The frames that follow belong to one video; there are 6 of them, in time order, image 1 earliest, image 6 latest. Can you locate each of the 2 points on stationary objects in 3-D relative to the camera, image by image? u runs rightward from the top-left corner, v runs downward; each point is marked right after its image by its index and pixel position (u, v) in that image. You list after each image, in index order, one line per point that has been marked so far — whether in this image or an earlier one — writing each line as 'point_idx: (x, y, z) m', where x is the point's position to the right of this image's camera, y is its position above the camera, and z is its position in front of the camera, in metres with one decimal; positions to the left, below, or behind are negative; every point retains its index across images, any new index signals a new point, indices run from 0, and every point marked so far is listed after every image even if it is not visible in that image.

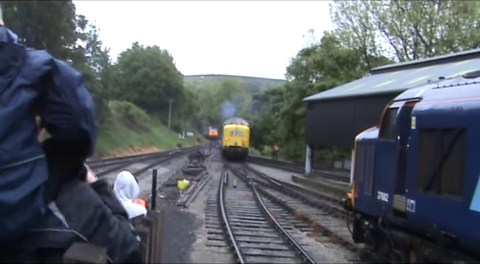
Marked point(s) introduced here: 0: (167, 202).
0: (-1.1, -1.1, +17.9) m
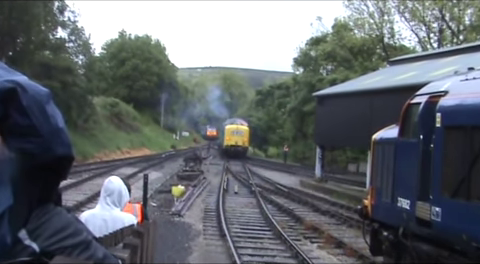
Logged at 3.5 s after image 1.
0: (-1.1, -1.1, +16.2) m
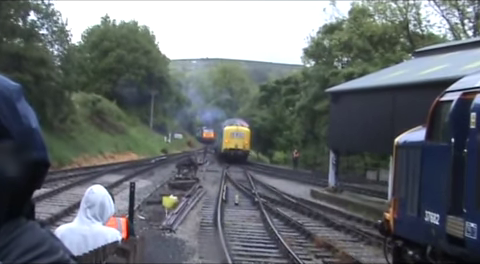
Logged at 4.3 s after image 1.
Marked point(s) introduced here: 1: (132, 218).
0: (-1.1, -1.1, +14.3) m
1: (-1.1, -0.9, +11.7) m
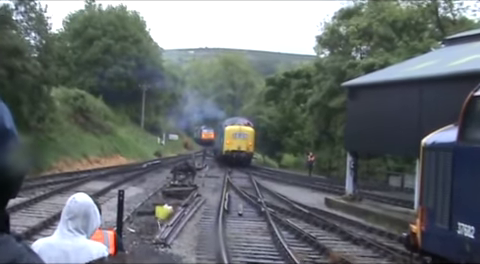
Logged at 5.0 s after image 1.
0: (-1.1, -1.1, +12.8) m
1: (-1.1, -0.9, +10.3) m
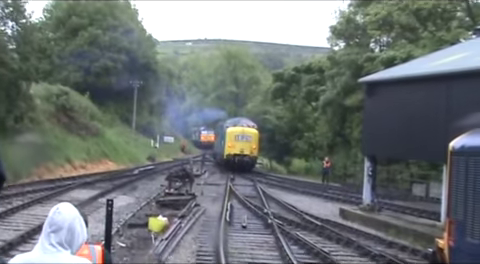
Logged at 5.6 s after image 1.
0: (-1.0, -1.2, +11.6) m
1: (-1.0, -0.9, +9.1) m
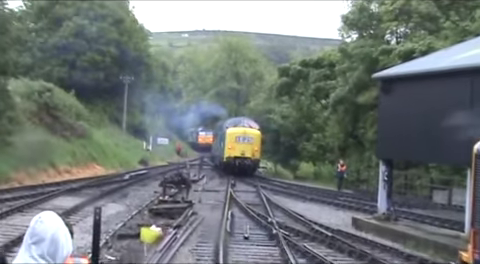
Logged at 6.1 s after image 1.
0: (-1.0, -1.2, +10.8) m
1: (-1.0, -0.9, +8.2) m
